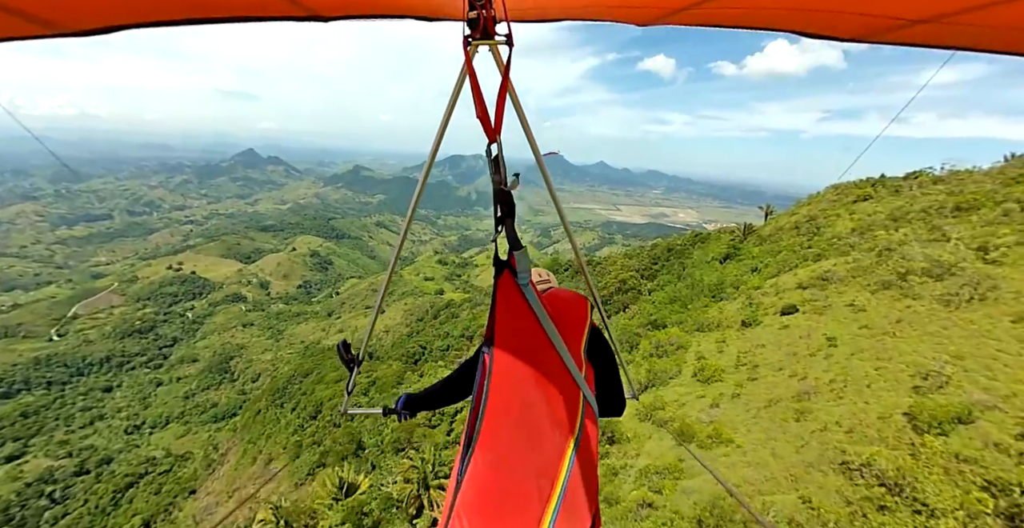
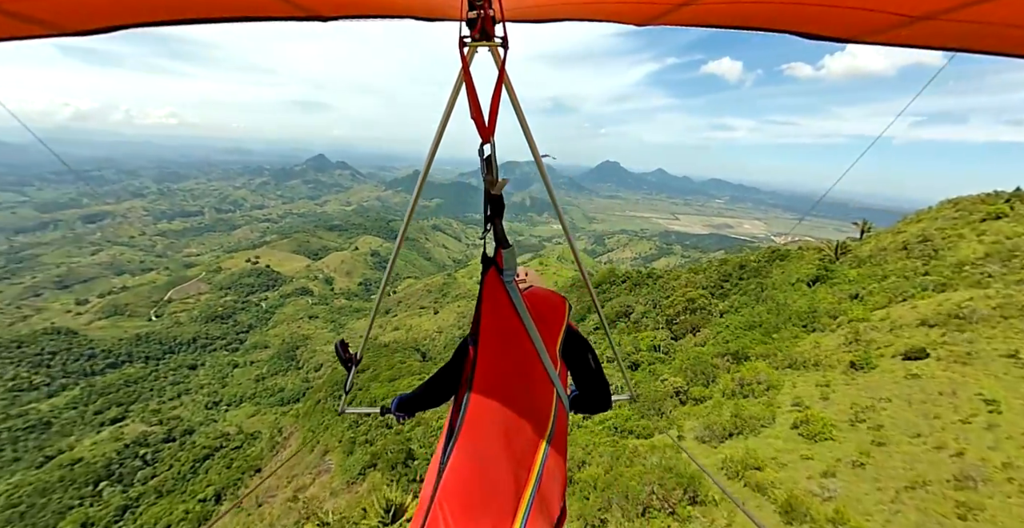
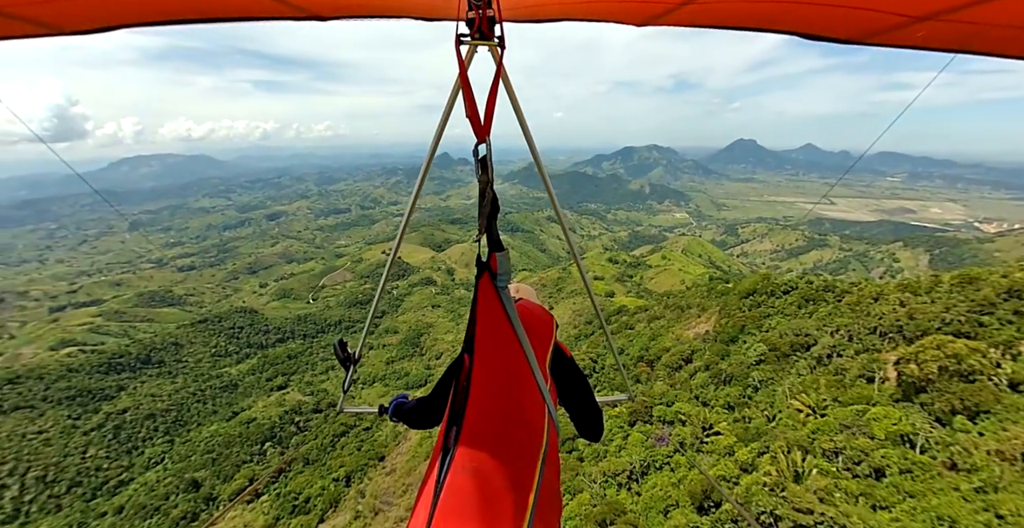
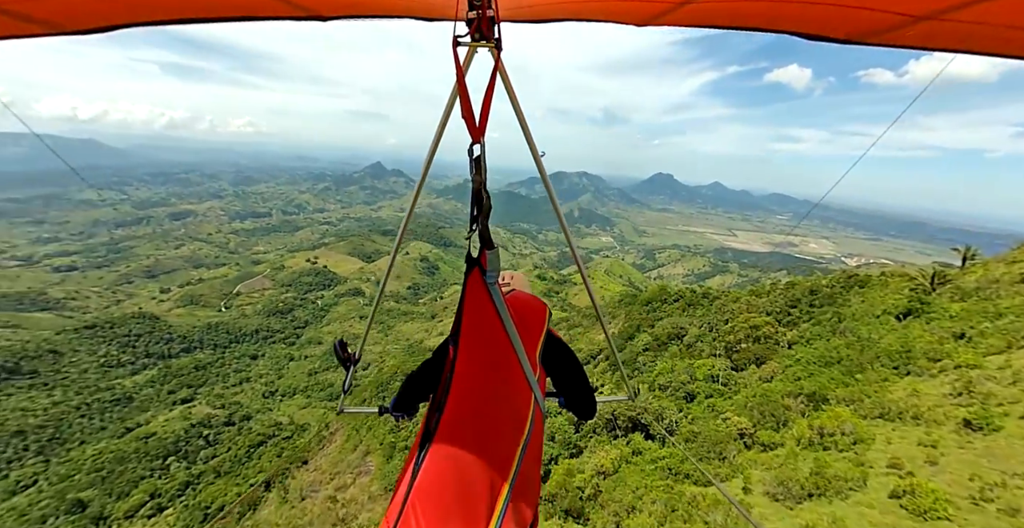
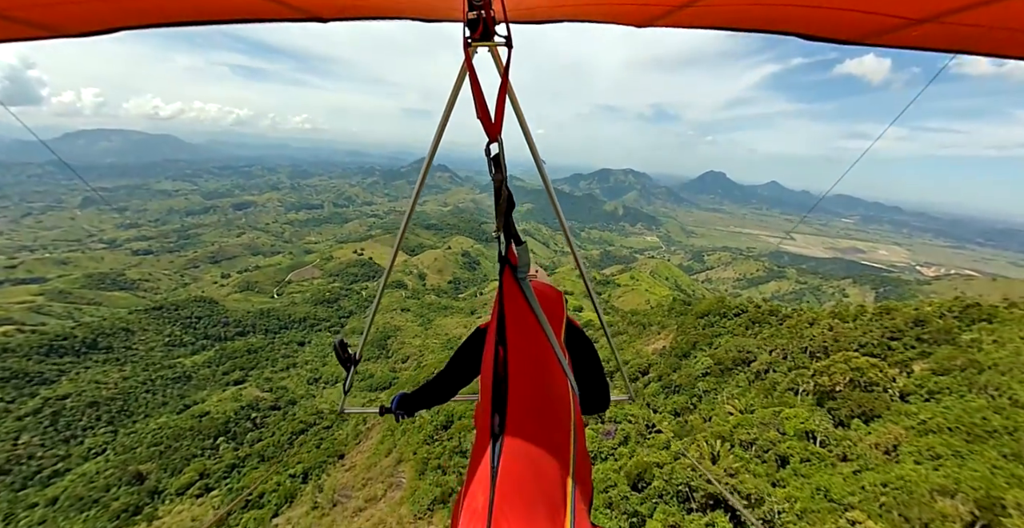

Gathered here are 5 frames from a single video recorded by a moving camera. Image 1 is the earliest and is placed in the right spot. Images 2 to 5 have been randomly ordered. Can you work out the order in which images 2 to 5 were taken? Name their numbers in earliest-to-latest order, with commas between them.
2, 4, 5, 3
